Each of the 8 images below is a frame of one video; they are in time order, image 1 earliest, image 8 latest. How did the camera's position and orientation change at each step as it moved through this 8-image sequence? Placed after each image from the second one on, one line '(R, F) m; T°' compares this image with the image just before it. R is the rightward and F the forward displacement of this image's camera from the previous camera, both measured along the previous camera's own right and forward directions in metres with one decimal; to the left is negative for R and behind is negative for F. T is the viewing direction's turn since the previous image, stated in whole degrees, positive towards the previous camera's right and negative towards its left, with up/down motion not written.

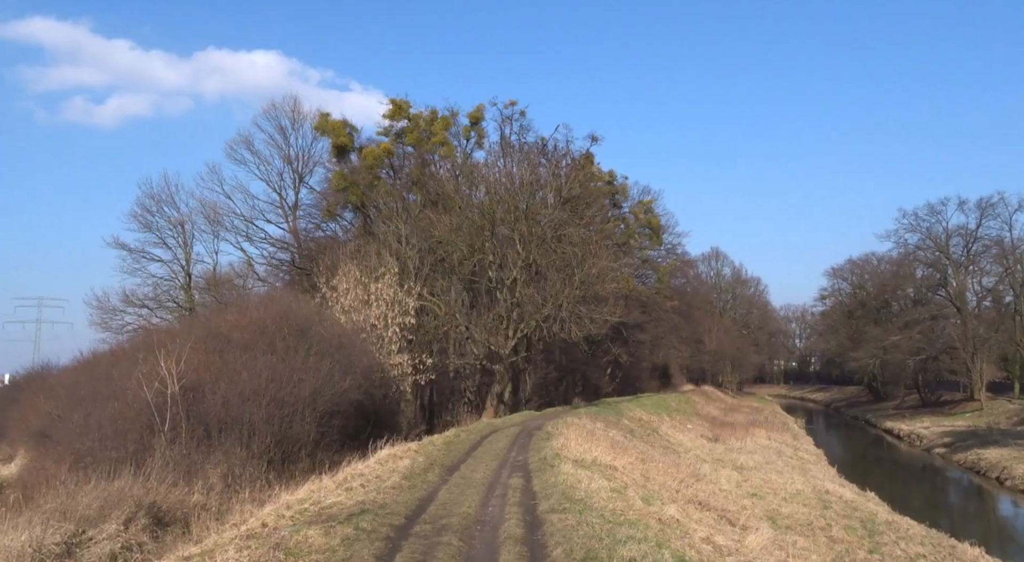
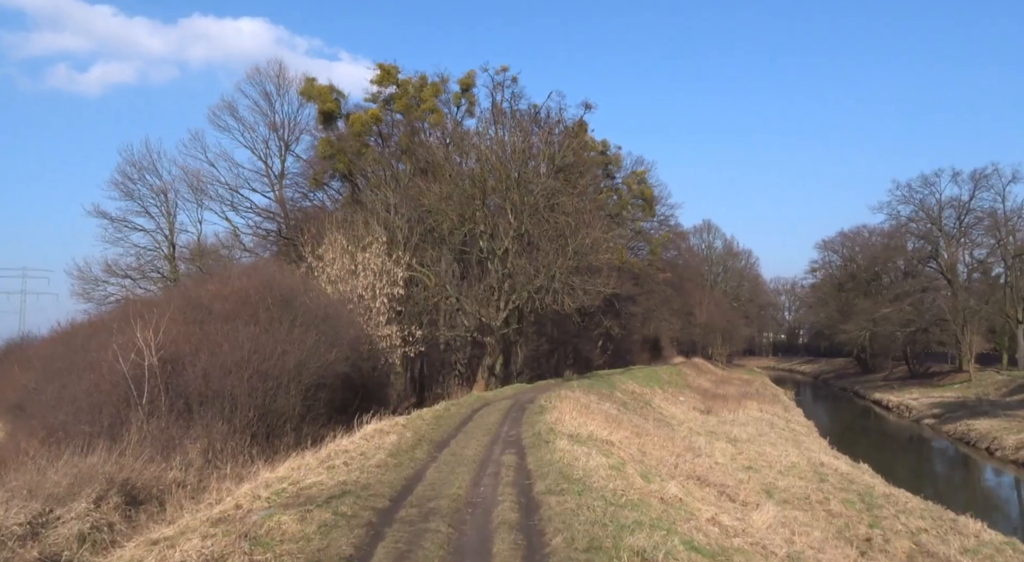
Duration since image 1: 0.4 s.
(0.0, +0.7) m; +1°
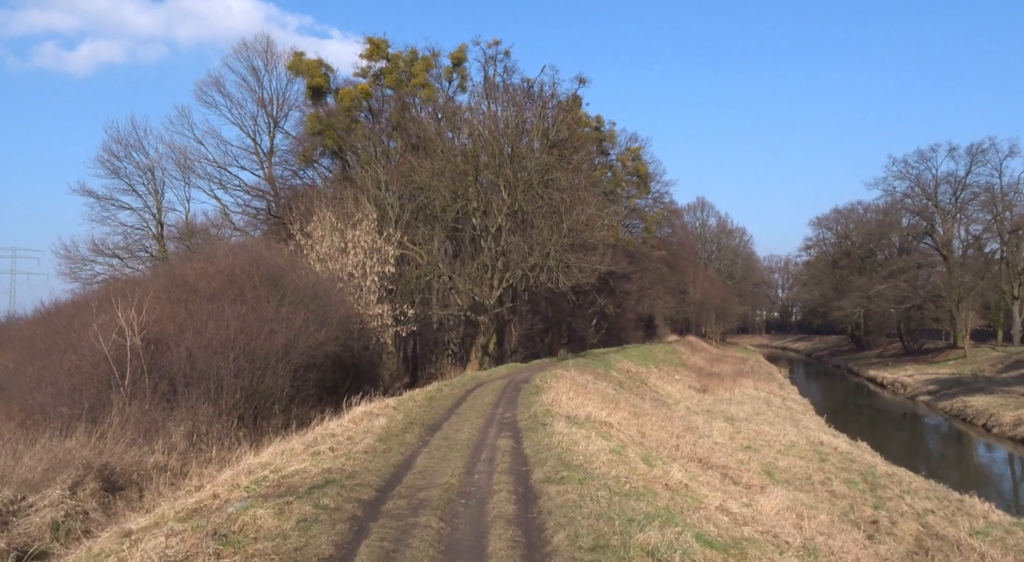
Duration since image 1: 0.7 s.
(0.0, +0.6) m; 0°
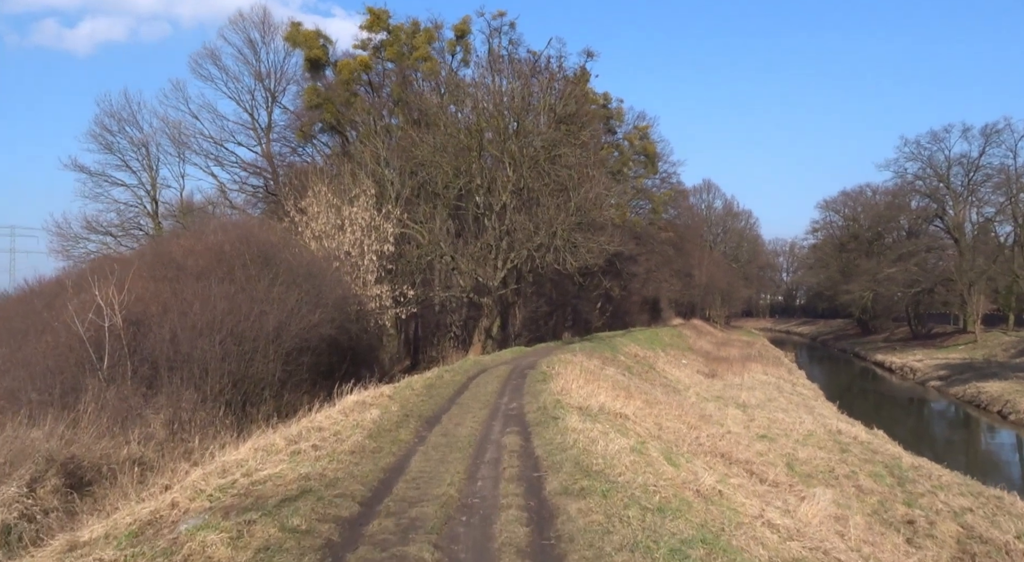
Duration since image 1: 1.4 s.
(-0.1, +1.2) m; 0°
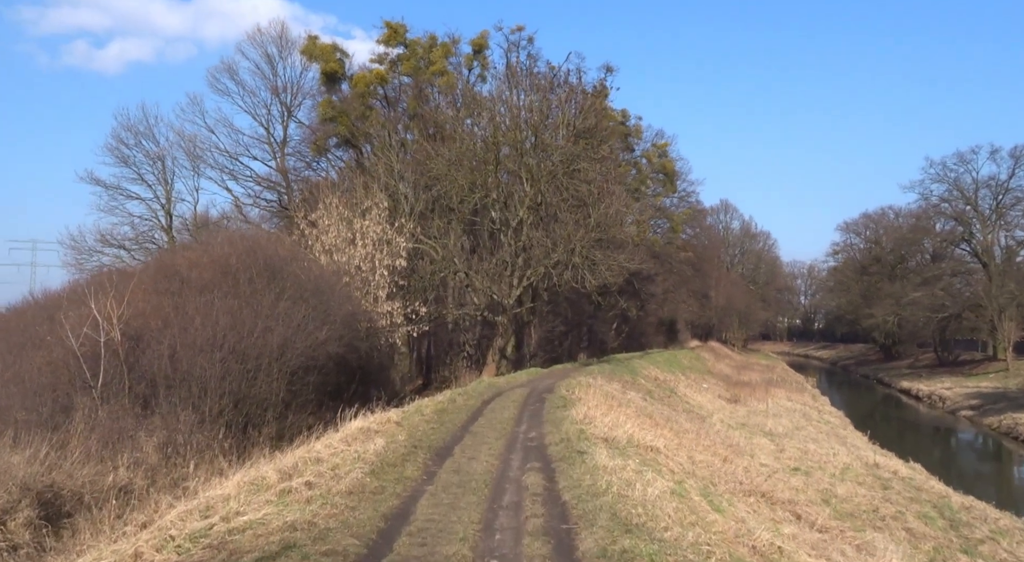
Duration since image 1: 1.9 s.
(-0.1, +1.1) m; -1°
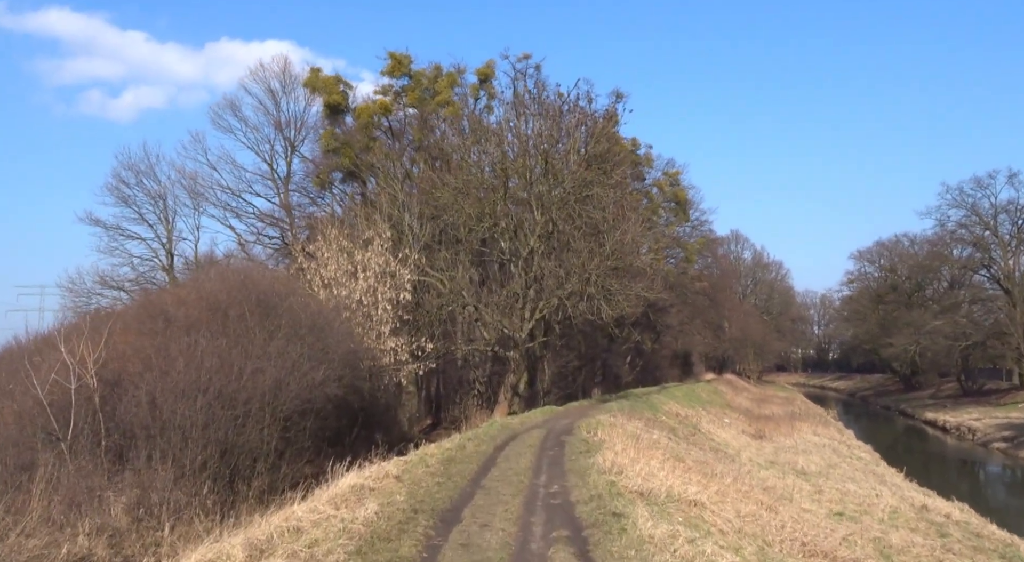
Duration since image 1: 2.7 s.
(-0.1, +1.6) m; -1°
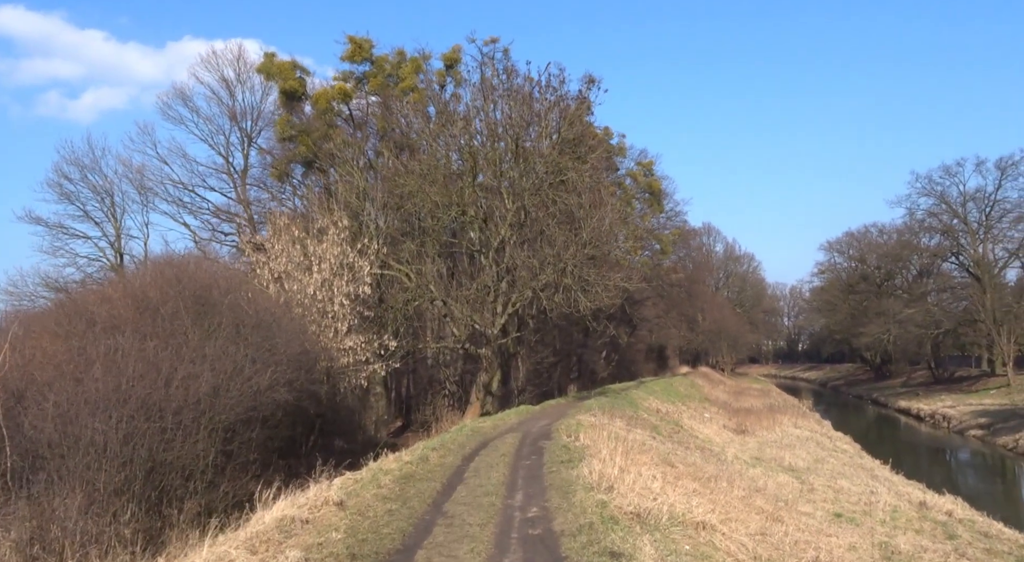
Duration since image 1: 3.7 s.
(+0.1, +1.8) m; +2°
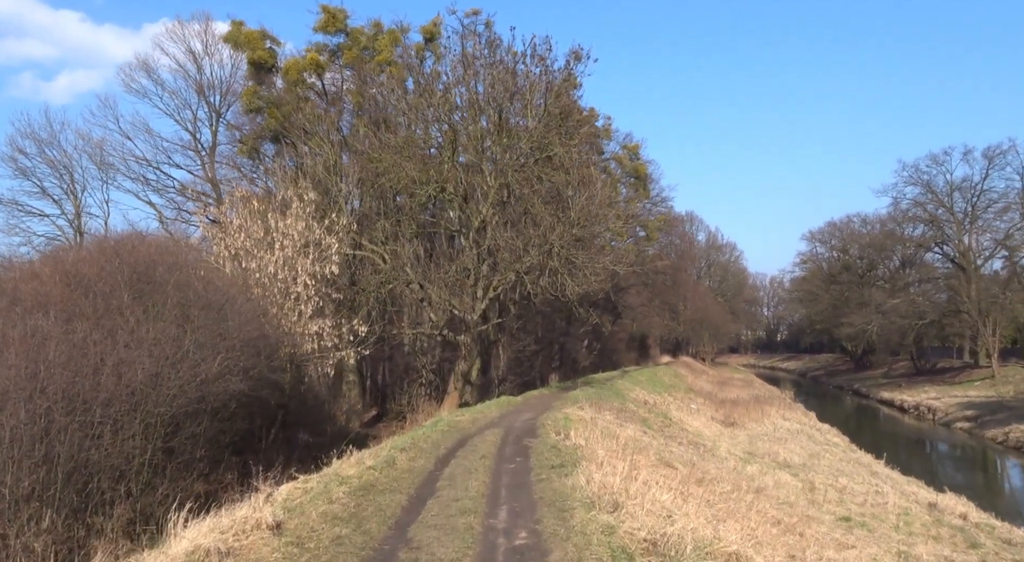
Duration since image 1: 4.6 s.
(0.0, +1.8) m; +1°
